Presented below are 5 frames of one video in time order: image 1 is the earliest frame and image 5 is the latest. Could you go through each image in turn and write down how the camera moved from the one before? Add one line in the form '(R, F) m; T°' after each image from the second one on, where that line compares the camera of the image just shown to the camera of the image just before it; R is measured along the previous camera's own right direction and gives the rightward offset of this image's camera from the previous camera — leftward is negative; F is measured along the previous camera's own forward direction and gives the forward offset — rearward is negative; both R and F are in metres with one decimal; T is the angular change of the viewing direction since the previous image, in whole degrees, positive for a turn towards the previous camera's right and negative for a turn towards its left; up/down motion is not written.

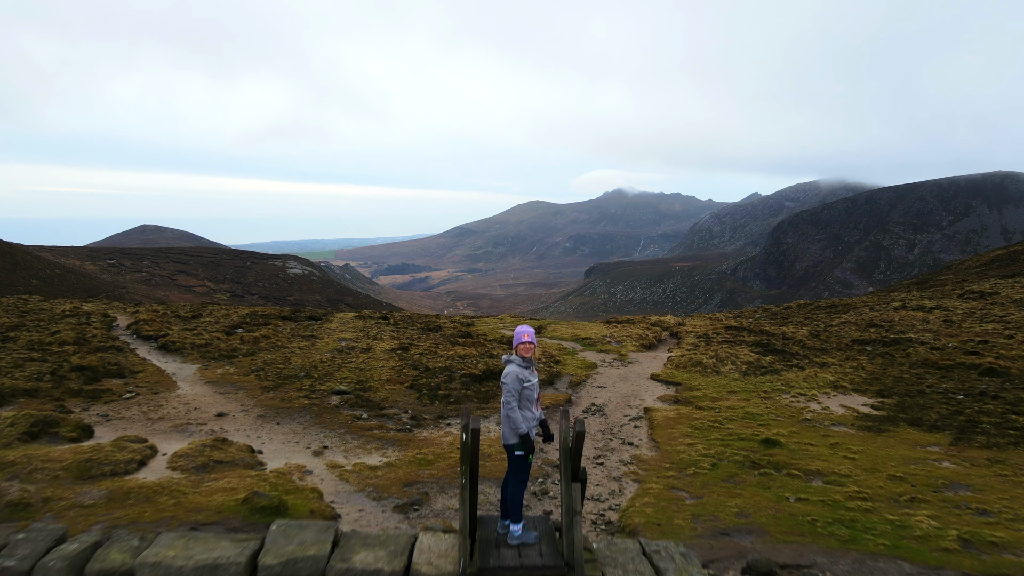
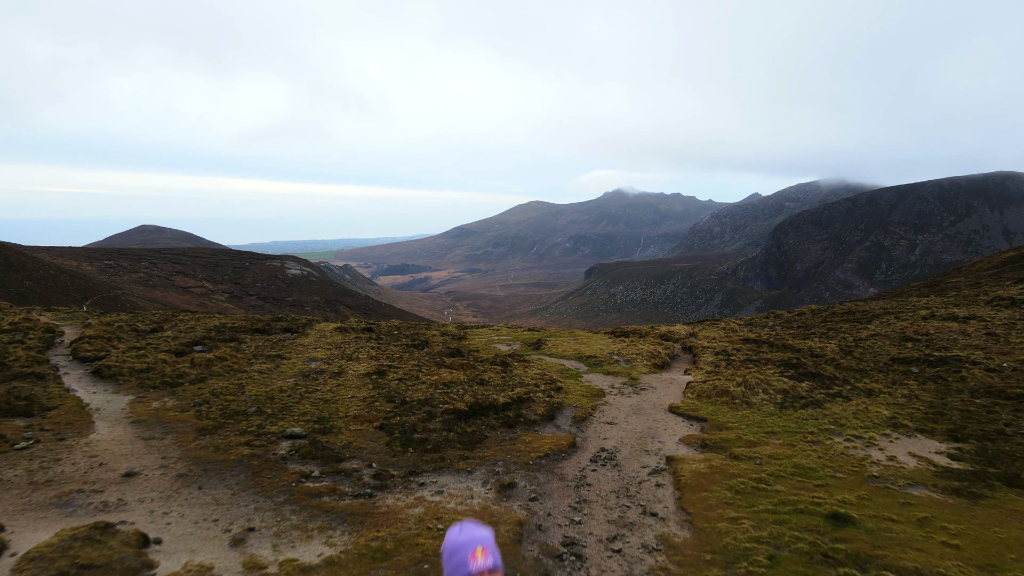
(+0.2, +1.9) m; 0°
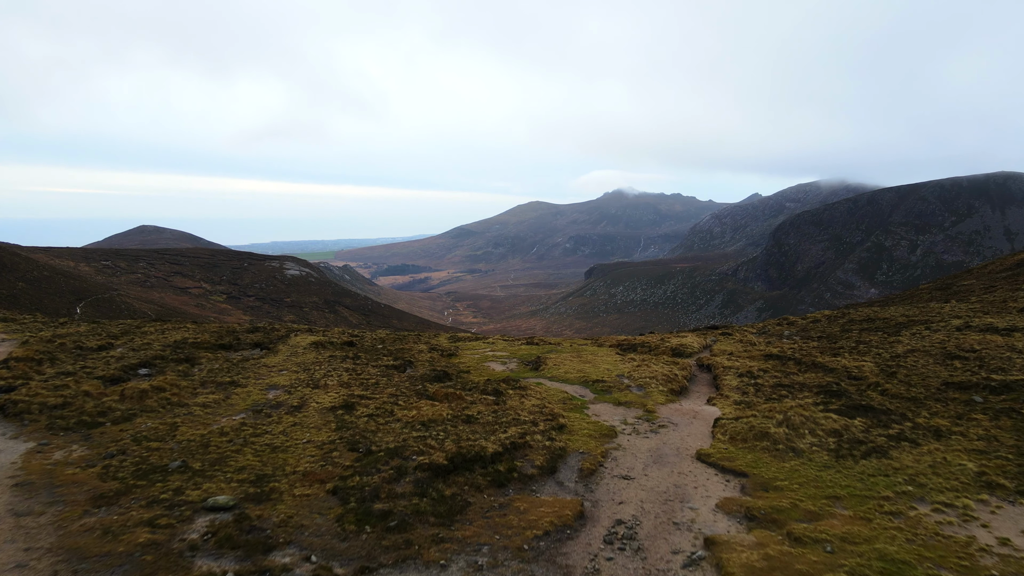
(+0.2, +2.0) m; 0°
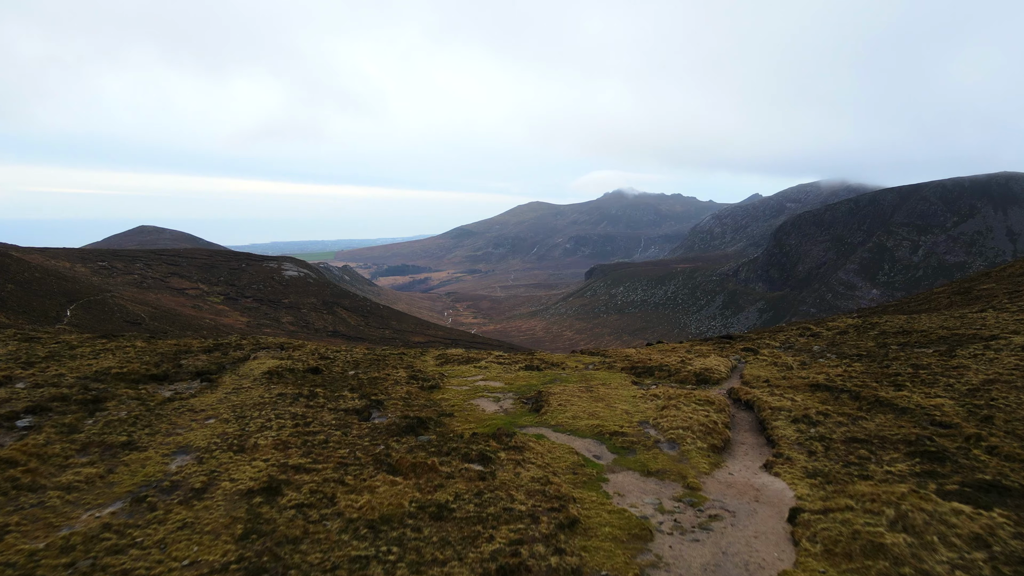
(+0.2, +3.0) m; 0°
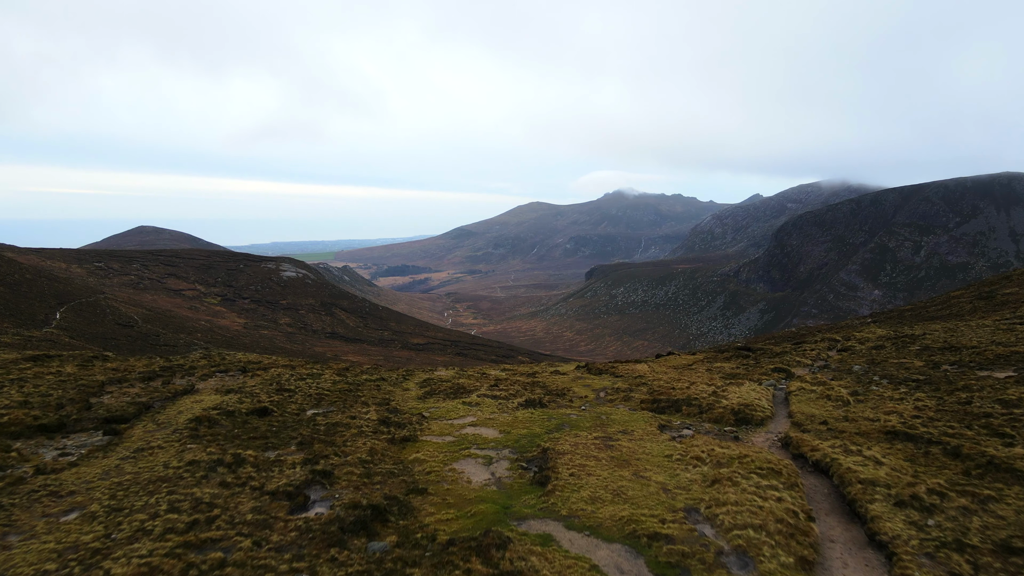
(+0.1, +3.1) m; 0°
